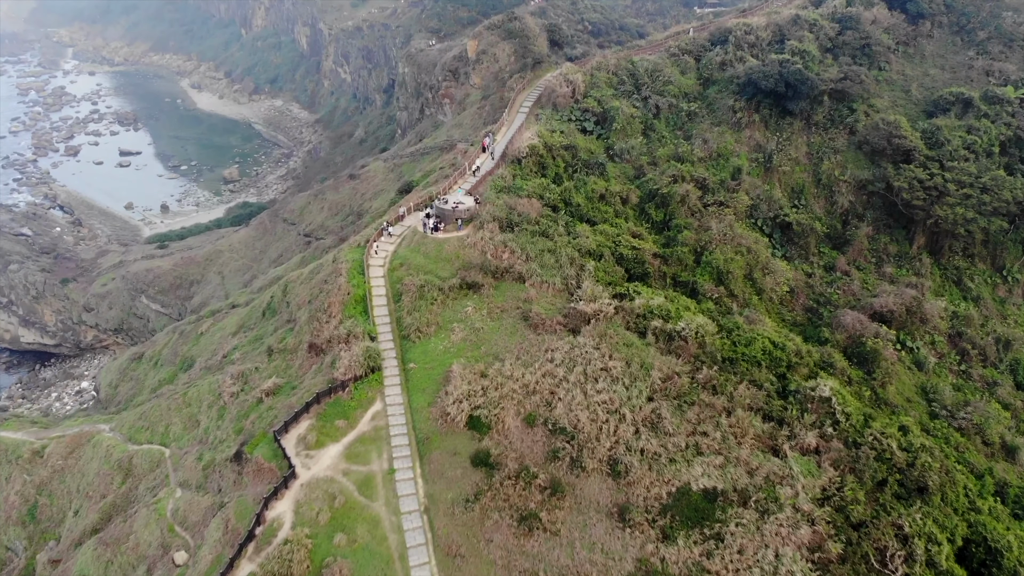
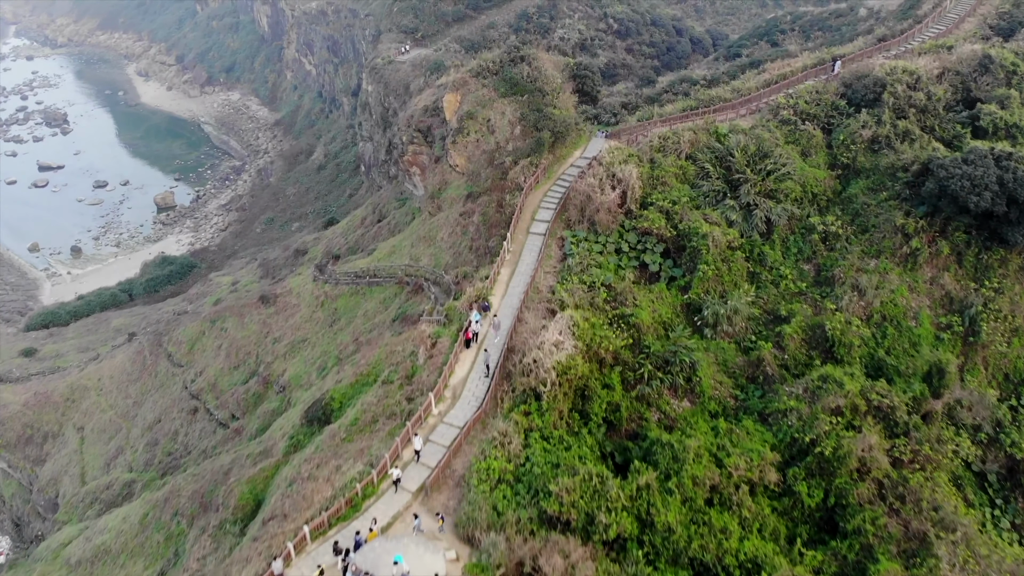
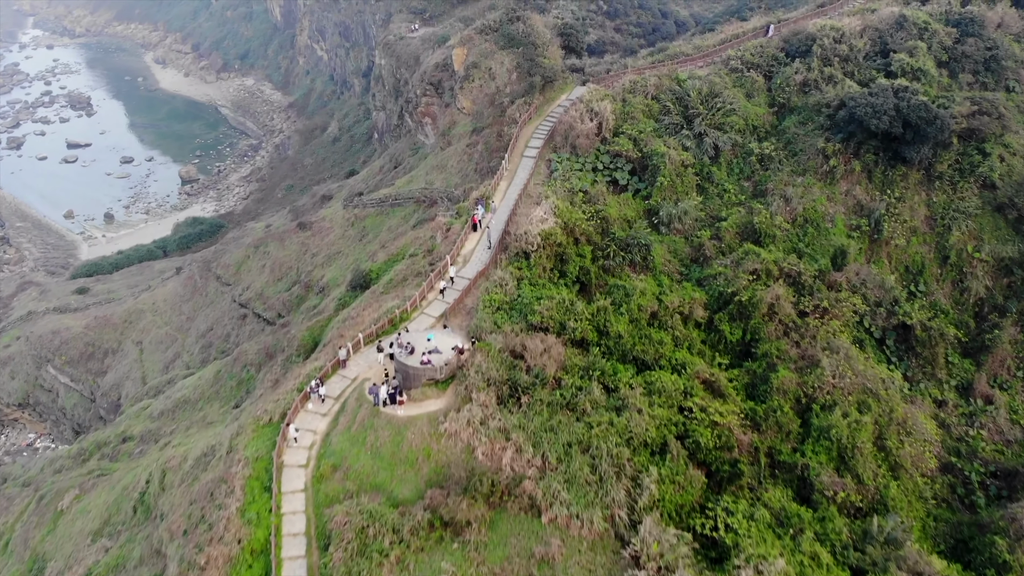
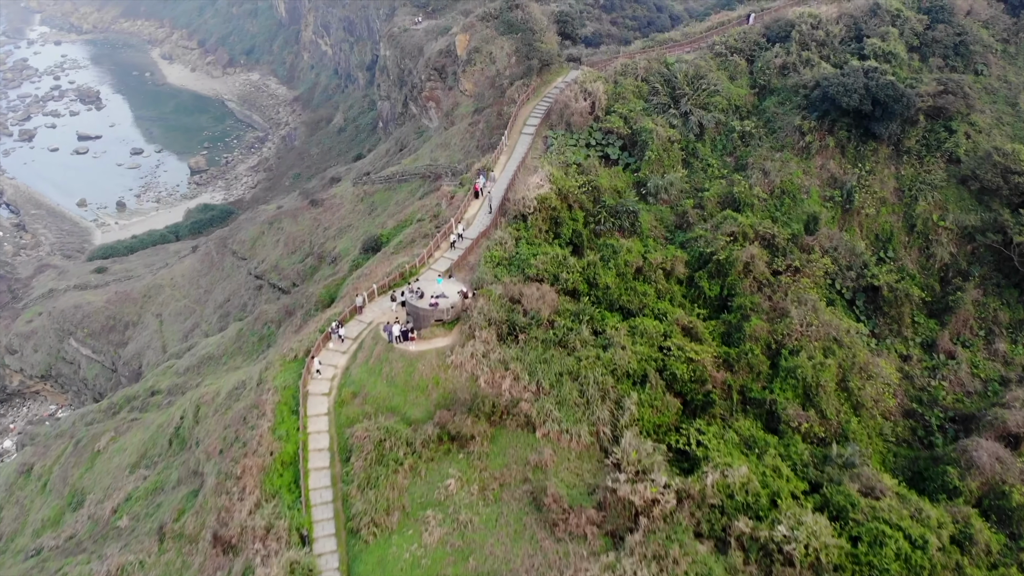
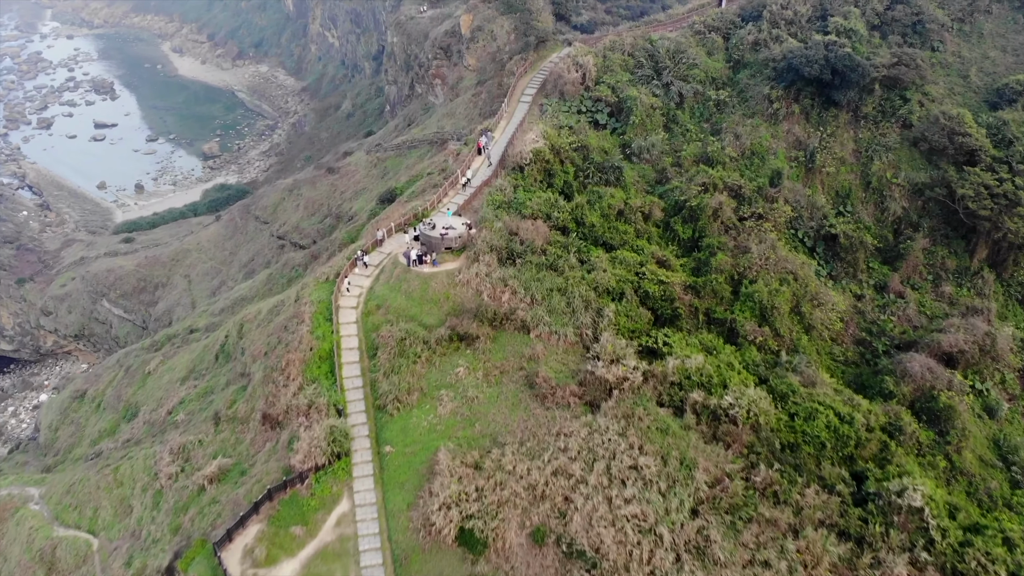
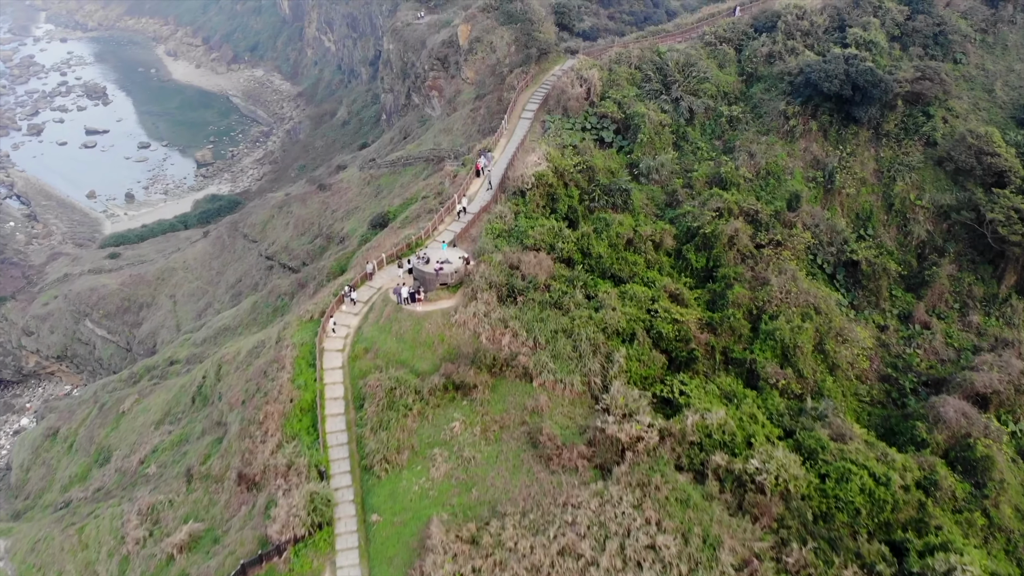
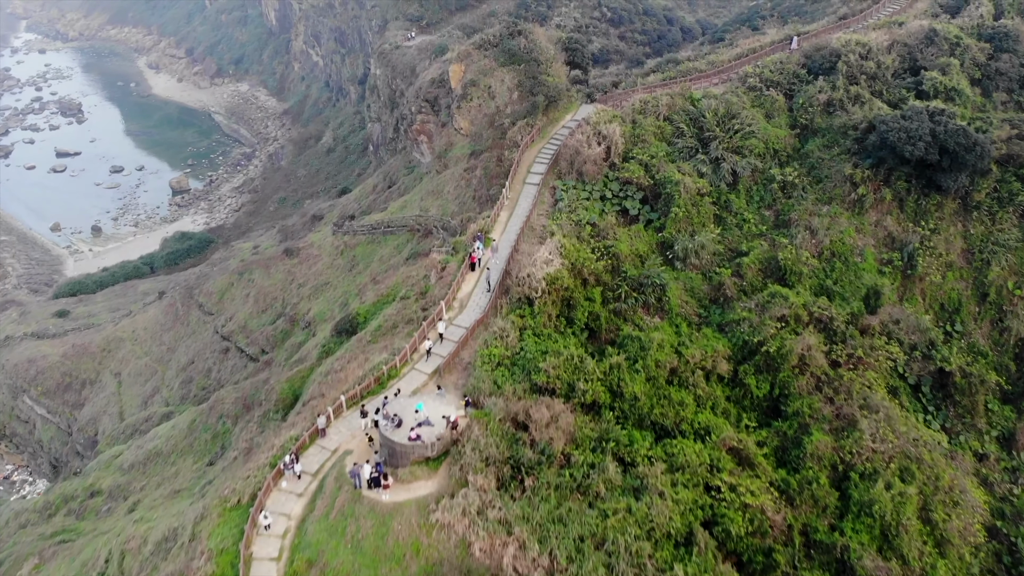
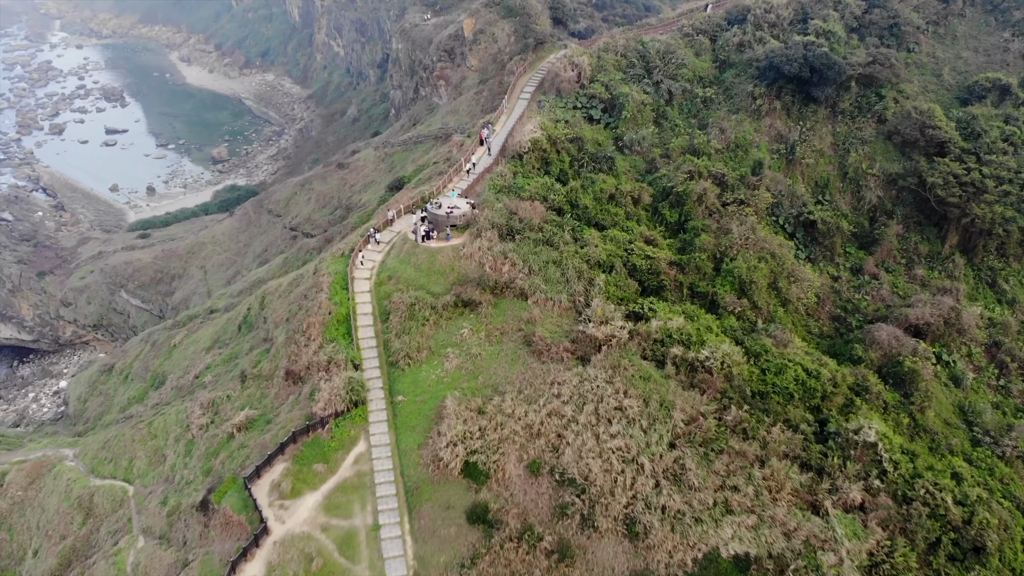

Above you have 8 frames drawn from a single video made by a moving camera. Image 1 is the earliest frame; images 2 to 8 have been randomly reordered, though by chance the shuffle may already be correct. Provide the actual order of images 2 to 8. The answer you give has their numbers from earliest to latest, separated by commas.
8, 5, 6, 4, 3, 7, 2
